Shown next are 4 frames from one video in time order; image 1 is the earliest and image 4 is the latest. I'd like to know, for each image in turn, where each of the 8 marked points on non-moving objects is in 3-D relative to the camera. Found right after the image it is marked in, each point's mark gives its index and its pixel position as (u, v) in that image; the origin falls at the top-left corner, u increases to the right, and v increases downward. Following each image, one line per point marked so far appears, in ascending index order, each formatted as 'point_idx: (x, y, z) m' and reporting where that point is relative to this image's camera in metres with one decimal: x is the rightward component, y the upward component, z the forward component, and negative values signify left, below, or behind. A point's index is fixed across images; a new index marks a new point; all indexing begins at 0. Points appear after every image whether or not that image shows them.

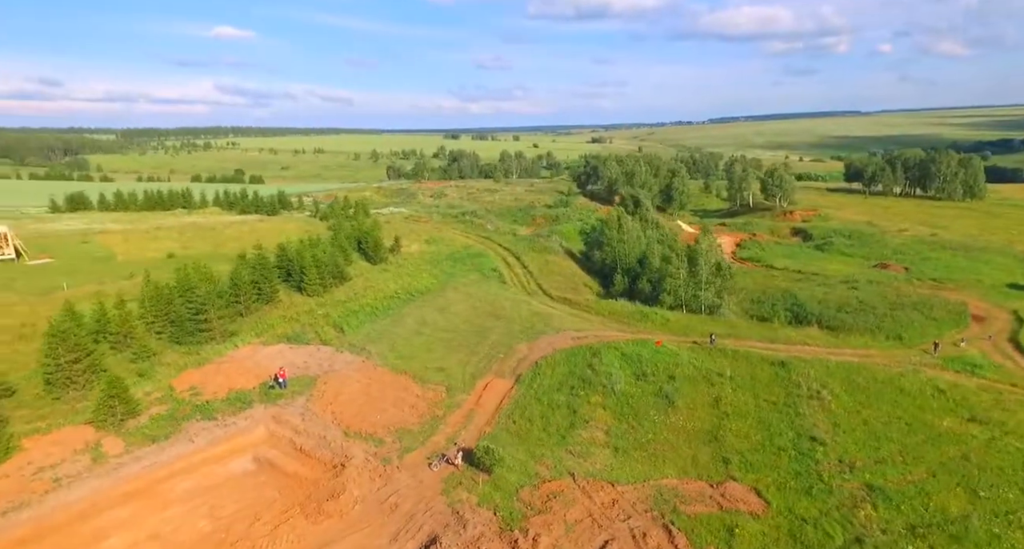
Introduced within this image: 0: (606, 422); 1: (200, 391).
0: (+3.3, -5.1, +18.5) m
1: (-11.1, -4.2, +18.9) m
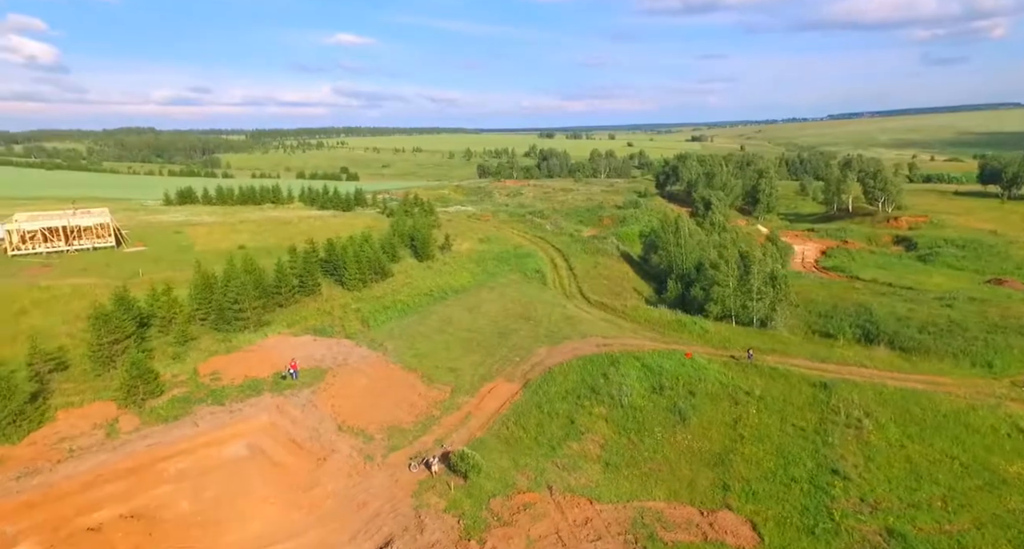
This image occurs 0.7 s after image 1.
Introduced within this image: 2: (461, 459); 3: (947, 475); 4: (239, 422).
0: (+3.0, -5.3, +17.6) m
1: (-11.0, -3.9, +20.1) m
2: (-1.0, -5.0, +14.5) m
3: (+14.0, -6.5, +17.2) m
4: (-8.9, -4.8, +17.3) m
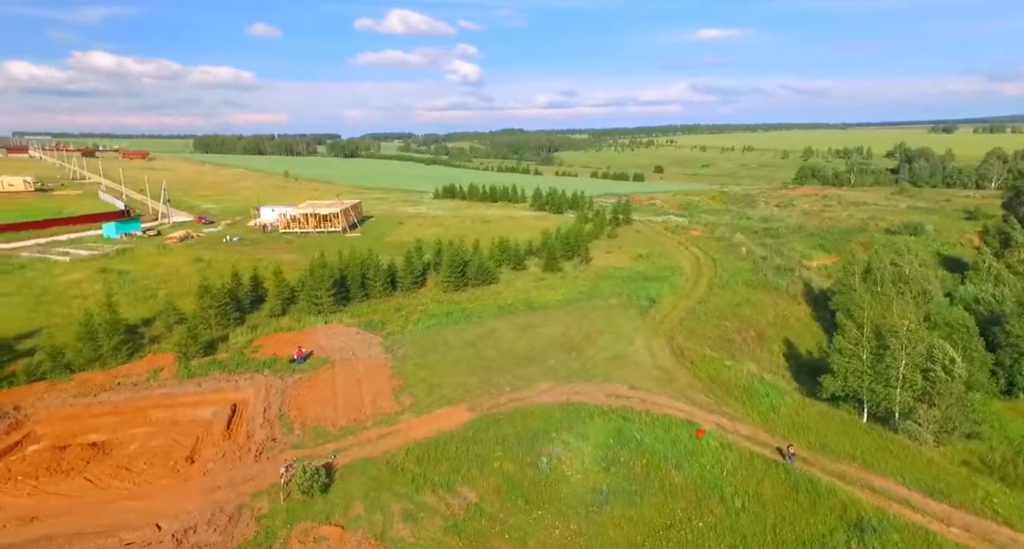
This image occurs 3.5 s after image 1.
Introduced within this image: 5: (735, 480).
0: (-0.9, -6.6, +15.9) m
1: (-11.8, -3.6, +24.7) m
2: (-5.8, -5.6, +15.1) m
3: (+8.3, -9.0, +10.3) m
4: (-11.4, -4.7, +21.3) m
5: (+7.3, -6.7, +17.1) m
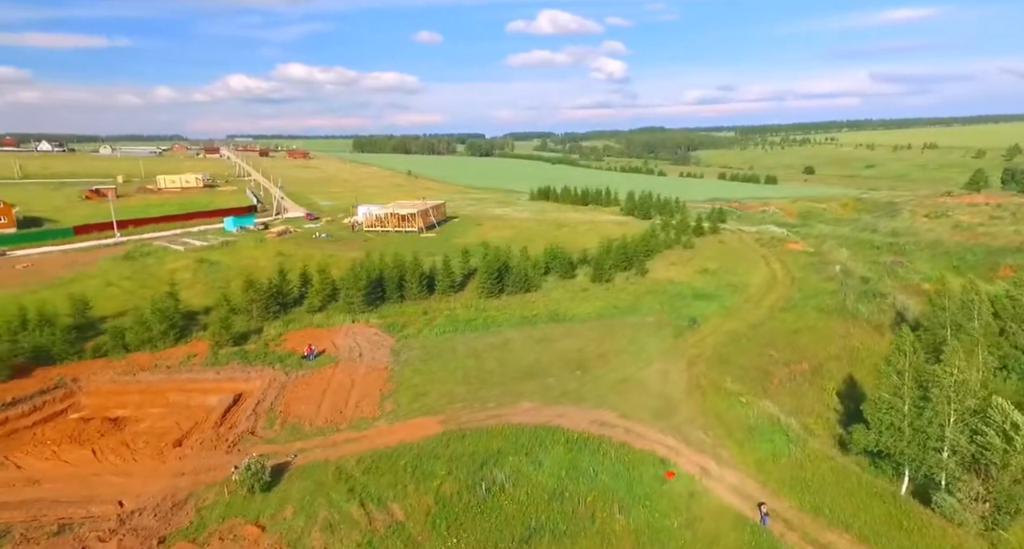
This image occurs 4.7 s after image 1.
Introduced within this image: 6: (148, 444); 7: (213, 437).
0: (-3.0, -7.1, +15.9) m
1: (-11.7, -3.6, +26.8) m
2: (-8.0, -5.9, +16.1) m
3: (+4.7, -10.0, +8.6) m
4: (-12.1, -4.7, +23.4) m
5: (+5.2, -7.6, +15.4) m
6: (-12.7, -6.1, +18.9) m
7: (-10.6, -5.9, +19.3) m
